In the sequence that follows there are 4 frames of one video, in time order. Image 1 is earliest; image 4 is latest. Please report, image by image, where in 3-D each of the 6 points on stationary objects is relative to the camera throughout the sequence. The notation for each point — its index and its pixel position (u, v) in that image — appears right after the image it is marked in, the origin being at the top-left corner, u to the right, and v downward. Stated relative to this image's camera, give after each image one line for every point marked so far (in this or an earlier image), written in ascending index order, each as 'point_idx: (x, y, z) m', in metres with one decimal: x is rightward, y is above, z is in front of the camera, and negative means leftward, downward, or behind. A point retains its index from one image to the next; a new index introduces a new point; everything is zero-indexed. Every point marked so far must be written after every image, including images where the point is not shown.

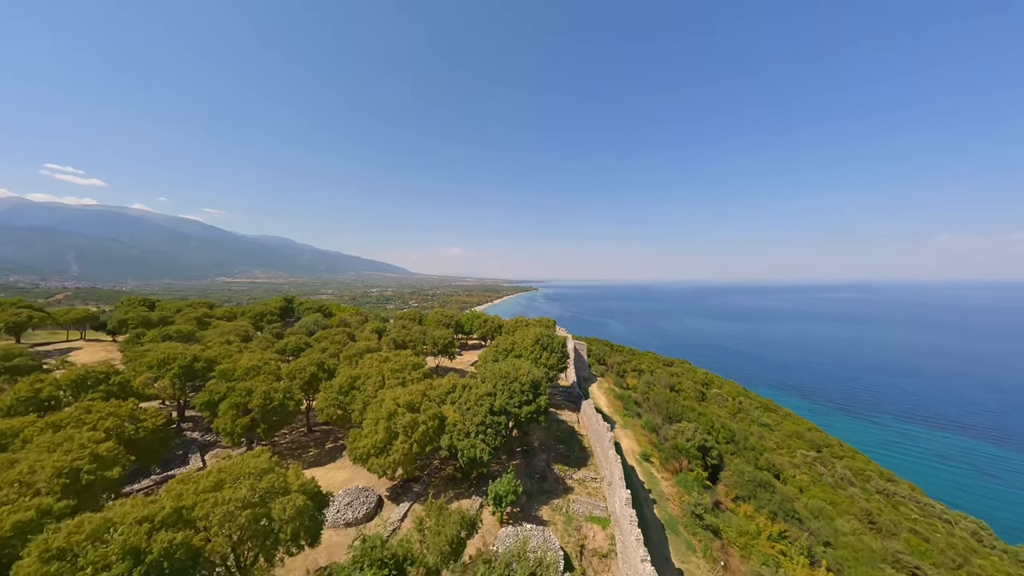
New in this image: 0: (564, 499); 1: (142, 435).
0: (+2.9, -11.8, +19.1) m
1: (-17.8, -7.1, +16.4) m
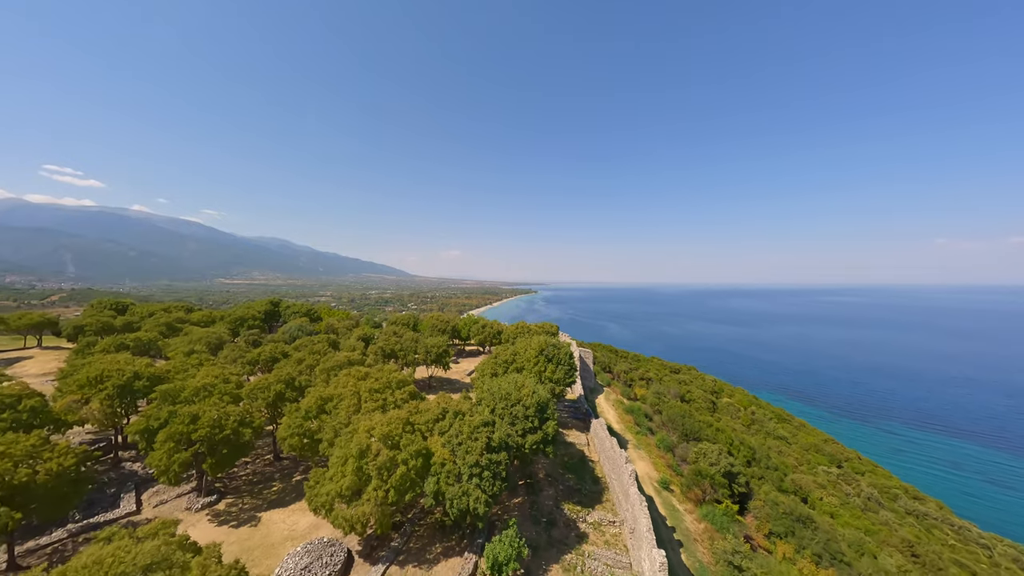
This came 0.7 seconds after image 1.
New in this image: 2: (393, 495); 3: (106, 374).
0: (+3.0, -12.0, +15.6) m
1: (-17.7, -7.2, +12.9) m
2: (-4.6, -7.9, +13.2) m
3: (-21.7, -4.6, +18.4) m
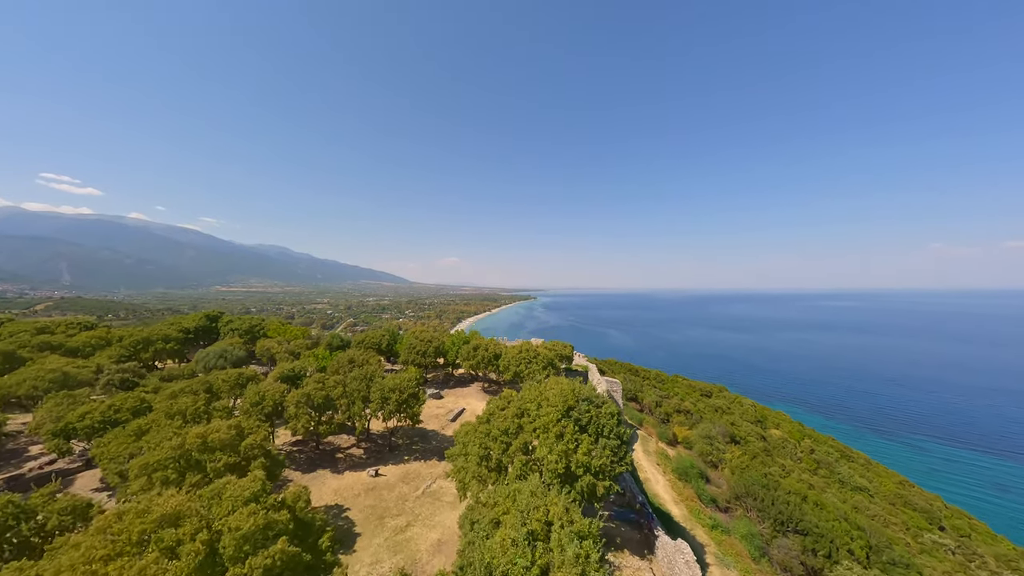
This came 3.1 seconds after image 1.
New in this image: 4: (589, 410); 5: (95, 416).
0: (+3.2, -12.4, +3.6) m
1: (-17.4, -7.7, +0.9) m
2: (-4.3, -8.3, +1.3) m
3: (-21.5, -5.1, +6.4) m
4: (+3.7, -5.7, +16.6) m
5: (-20.9, -6.4, +17.2) m
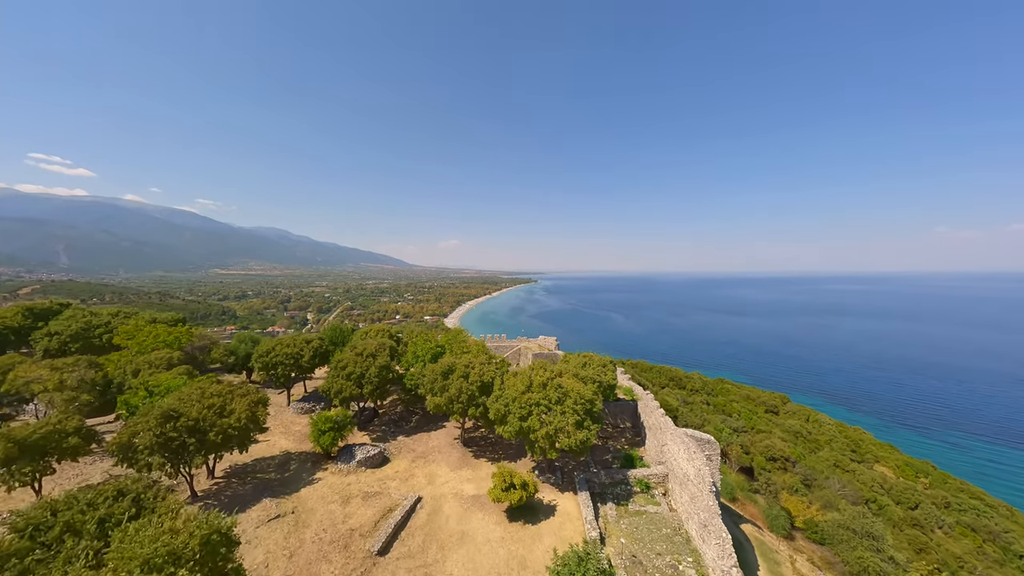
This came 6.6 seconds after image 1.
0: (+3.2, -12.6, -12.5) m
1: (-17.4, -8.0, -15.4) m
2: (-4.3, -8.6, -15.1) m
3: (-21.4, -5.2, -10.0) m
4: (+3.8, -5.3, +0.1) m
5: (-20.8, -5.9, +0.7) m
